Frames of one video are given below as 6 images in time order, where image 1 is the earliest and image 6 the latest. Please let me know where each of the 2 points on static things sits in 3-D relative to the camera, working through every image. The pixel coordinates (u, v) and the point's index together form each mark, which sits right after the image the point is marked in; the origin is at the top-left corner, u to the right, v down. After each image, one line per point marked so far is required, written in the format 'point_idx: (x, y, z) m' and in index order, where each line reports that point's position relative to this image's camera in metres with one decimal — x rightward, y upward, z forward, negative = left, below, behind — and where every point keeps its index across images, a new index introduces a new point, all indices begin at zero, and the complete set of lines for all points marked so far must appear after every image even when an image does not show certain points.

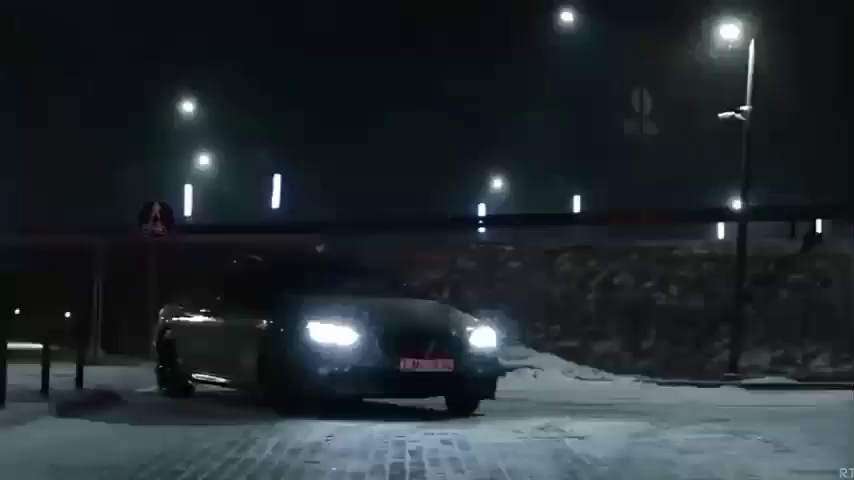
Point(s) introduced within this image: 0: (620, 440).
0: (+1.7, -1.7, +11.3) m
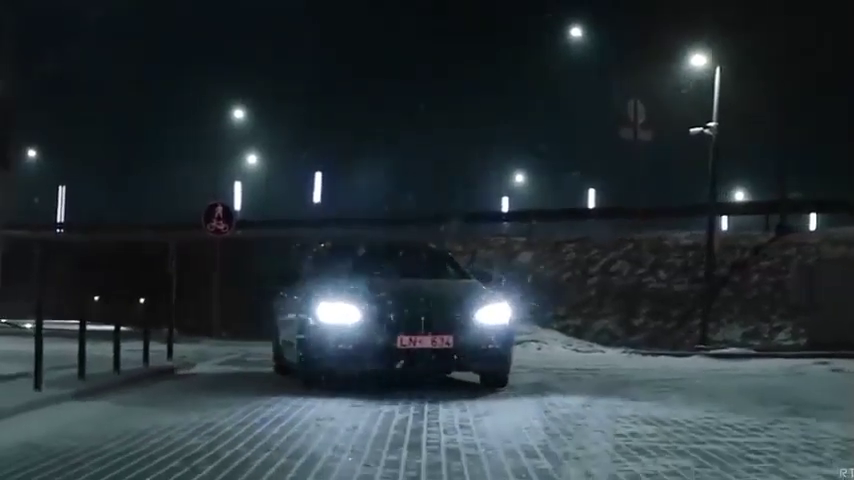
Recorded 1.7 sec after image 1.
0: (+1.8, -1.7, +14.7) m
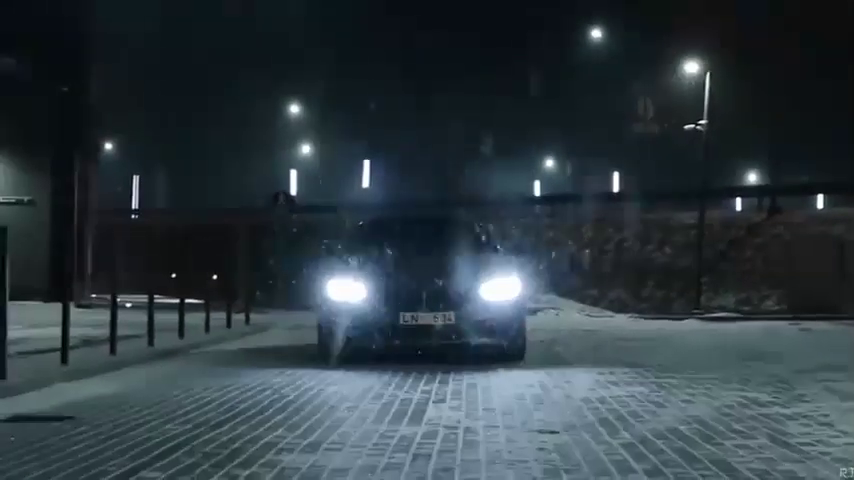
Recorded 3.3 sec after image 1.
0: (+2.3, -1.5, +18.2) m
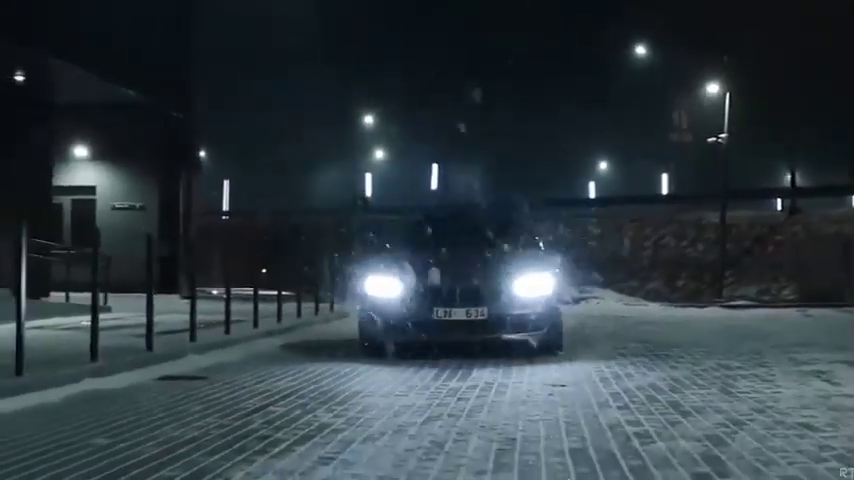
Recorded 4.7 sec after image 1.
0: (+3.2, -1.5, +21.8) m
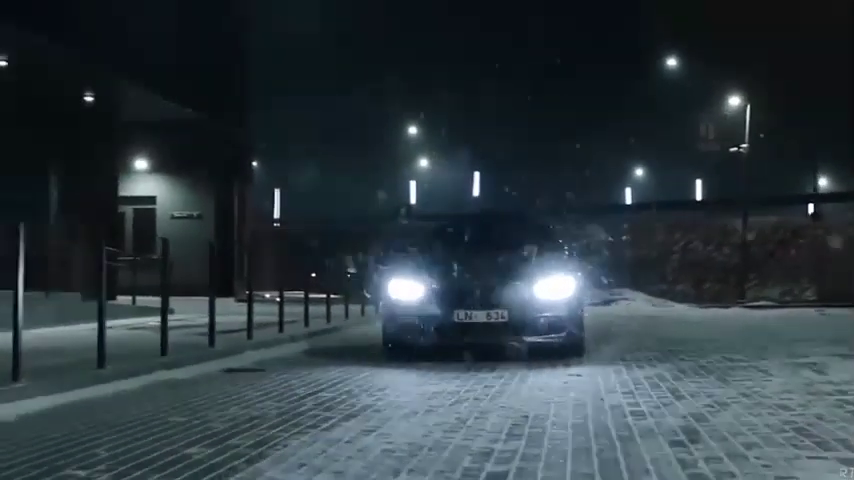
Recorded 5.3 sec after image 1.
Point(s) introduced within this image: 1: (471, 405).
0: (+3.8, -1.6, +23.5) m
1: (+0.4, -1.6, +12.9) m
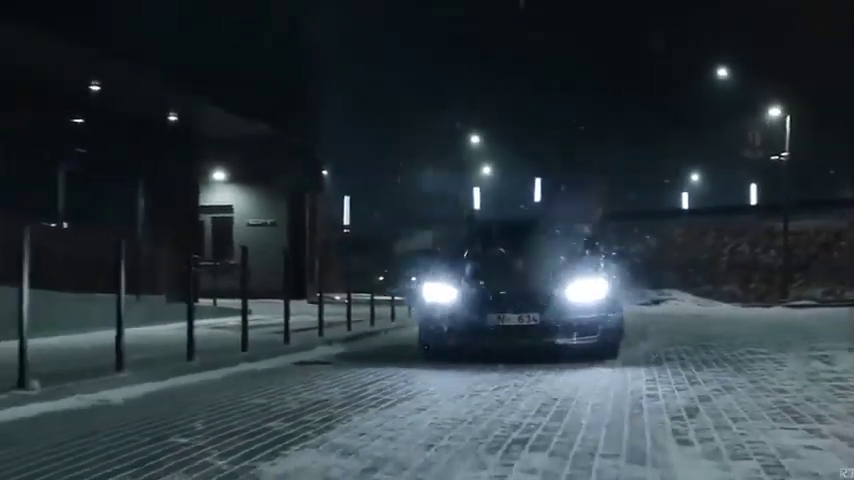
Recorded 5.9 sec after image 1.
0: (+4.9, -1.7, +25.3) m
1: (+0.9, -1.7, +14.9) m
